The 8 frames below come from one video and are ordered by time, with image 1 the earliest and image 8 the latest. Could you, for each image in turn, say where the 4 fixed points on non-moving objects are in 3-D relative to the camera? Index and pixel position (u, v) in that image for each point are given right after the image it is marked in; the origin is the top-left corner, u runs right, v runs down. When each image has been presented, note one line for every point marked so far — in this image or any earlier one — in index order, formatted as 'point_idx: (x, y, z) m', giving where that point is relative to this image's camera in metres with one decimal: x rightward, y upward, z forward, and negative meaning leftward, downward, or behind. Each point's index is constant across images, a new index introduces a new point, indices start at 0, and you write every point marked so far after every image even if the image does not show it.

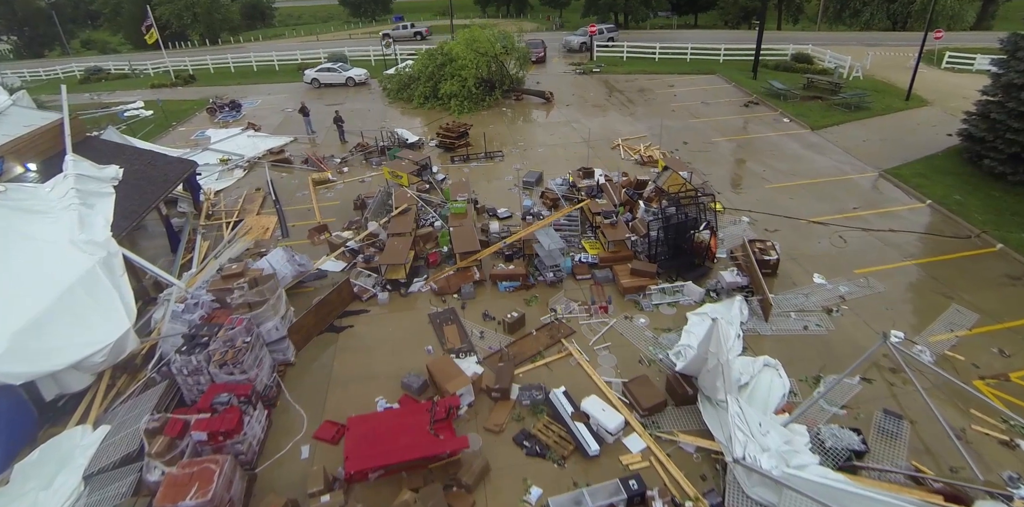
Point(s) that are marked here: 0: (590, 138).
0: (+2.6, +3.9, +16.1) m
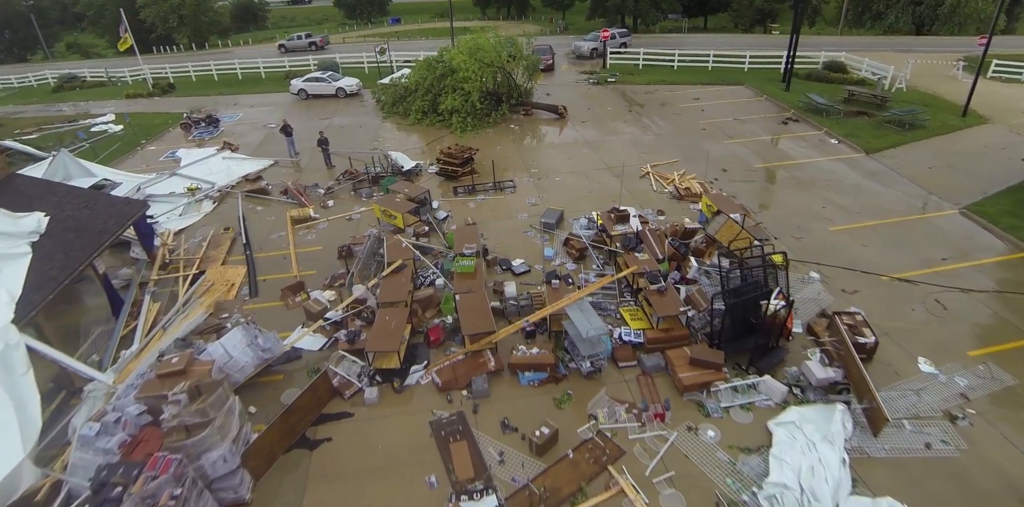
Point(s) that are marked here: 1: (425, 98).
0: (+3.0, +2.6, +14.0) m
1: (-3.2, +5.9, +17.7) m
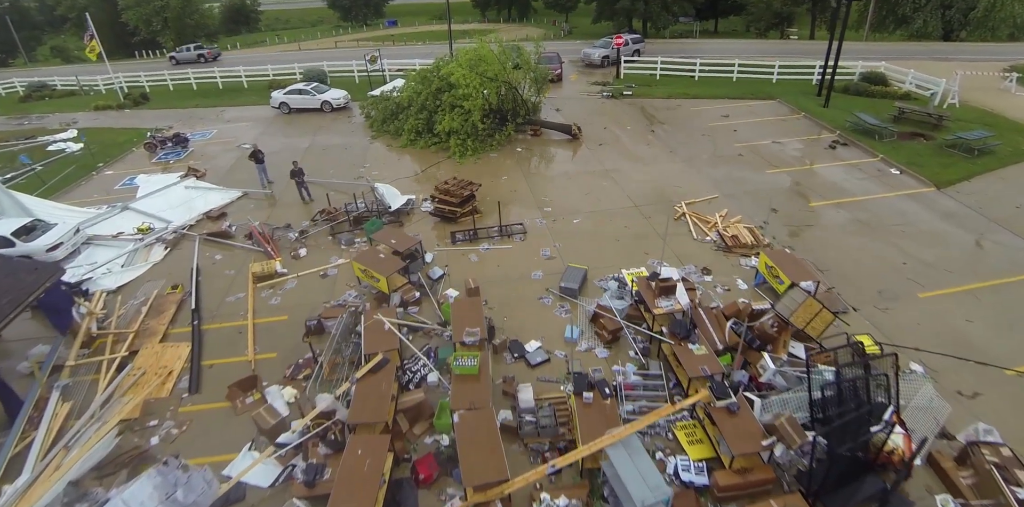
0: (+3.2, +1.3, +11.8) m
1: (-3.0, +4.6, +15.5) m
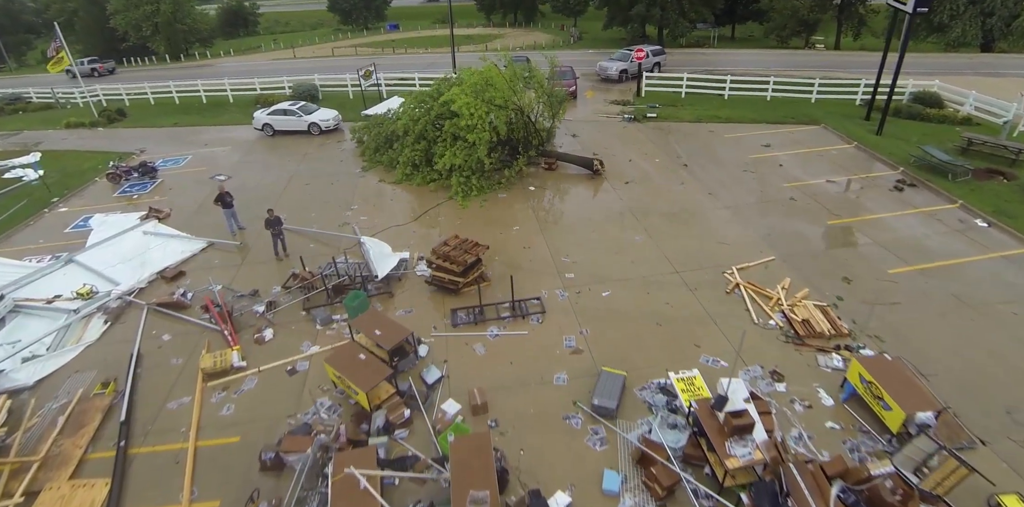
0: (+3.5, -0.2, +9.8) m
1: (-2.7, +3.1, +13.5) m
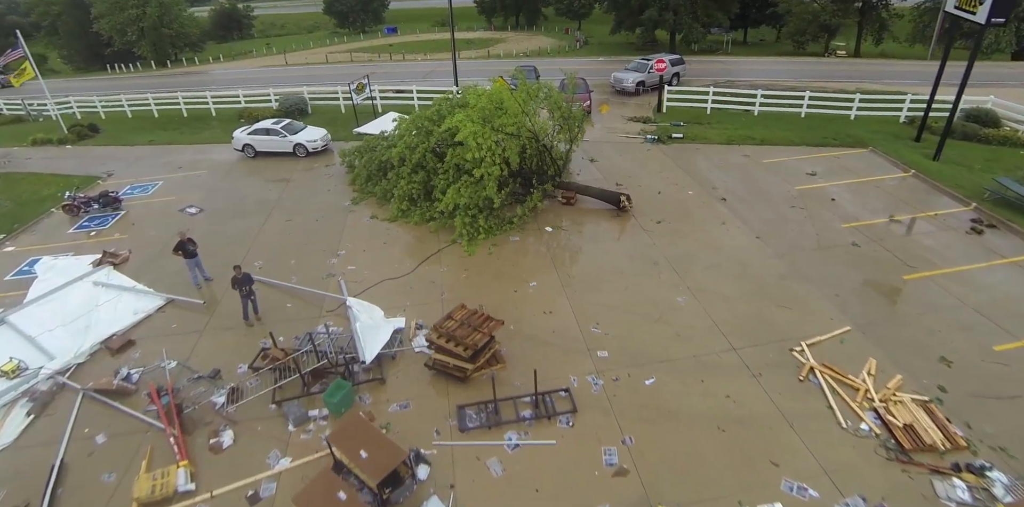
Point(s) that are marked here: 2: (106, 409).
0: (+3.8, -1.4, +8.0) m
1: (-2.4, +1.9, +11.7) m
2: (-6.5, -2.5, +7.6) m
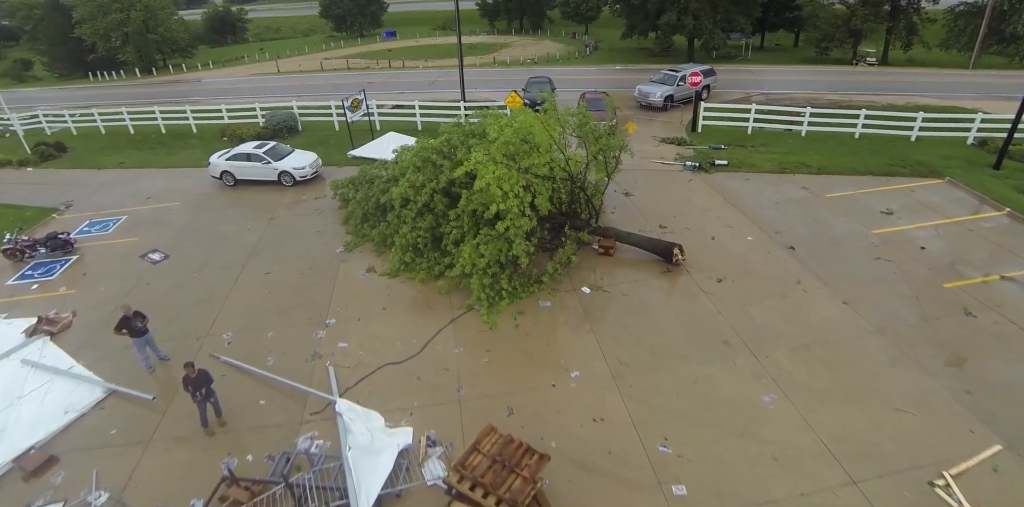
0: (+4.3, -2.7, +6.0) m
1: (-1.9, +0.7, +9.7) m
2: (-5.9, -3.7, +5.5) m
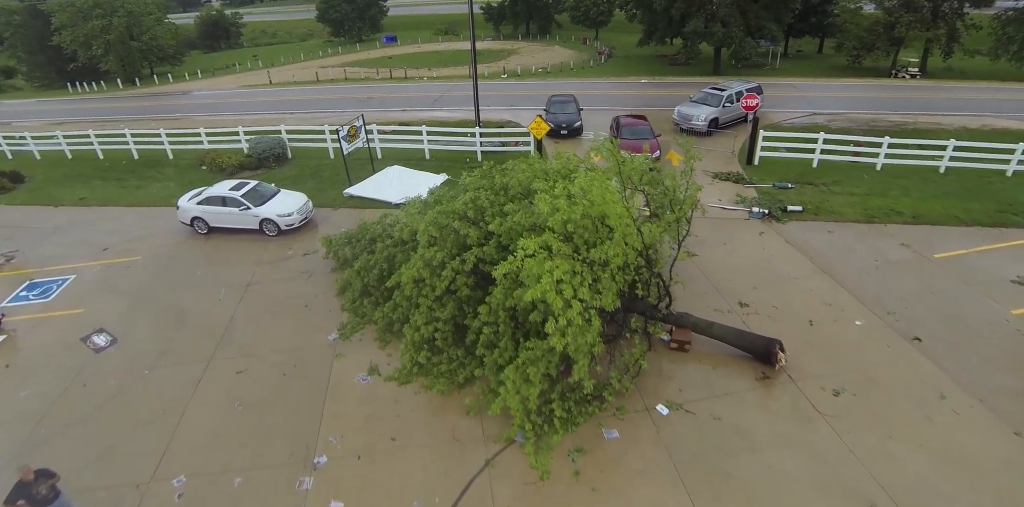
0: (+5.1, -4.2, +3.7) m
1: (-1.1, -0.9, +7.4) m
2: (-5.2, -5.2, +3.2) m
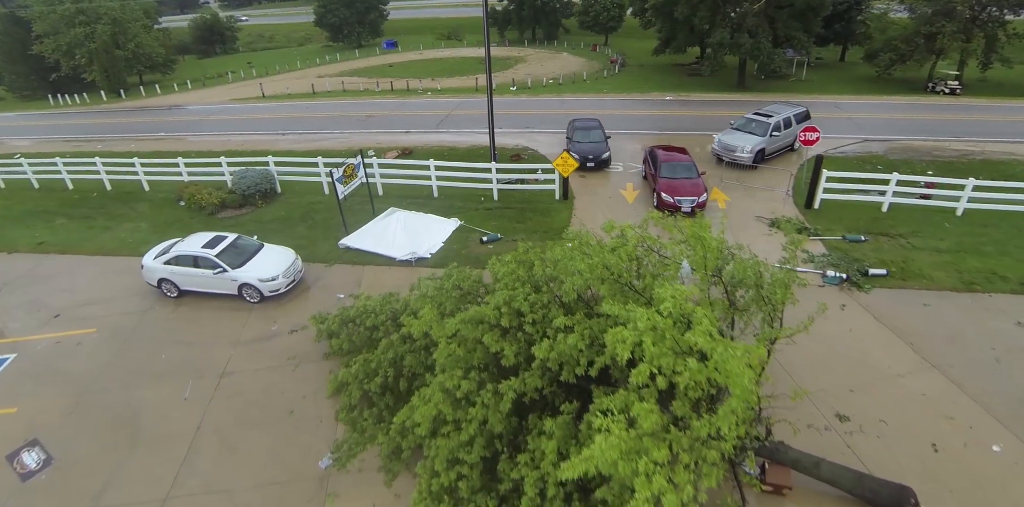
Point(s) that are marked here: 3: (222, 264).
0: (+5.6, -5.6, +1.9) m
1: (-0.6, -2.3, +5.6) m
2: (-4.6, -6.7, +1.5) m
3: (-5.8, -0.2, +9.7) m
